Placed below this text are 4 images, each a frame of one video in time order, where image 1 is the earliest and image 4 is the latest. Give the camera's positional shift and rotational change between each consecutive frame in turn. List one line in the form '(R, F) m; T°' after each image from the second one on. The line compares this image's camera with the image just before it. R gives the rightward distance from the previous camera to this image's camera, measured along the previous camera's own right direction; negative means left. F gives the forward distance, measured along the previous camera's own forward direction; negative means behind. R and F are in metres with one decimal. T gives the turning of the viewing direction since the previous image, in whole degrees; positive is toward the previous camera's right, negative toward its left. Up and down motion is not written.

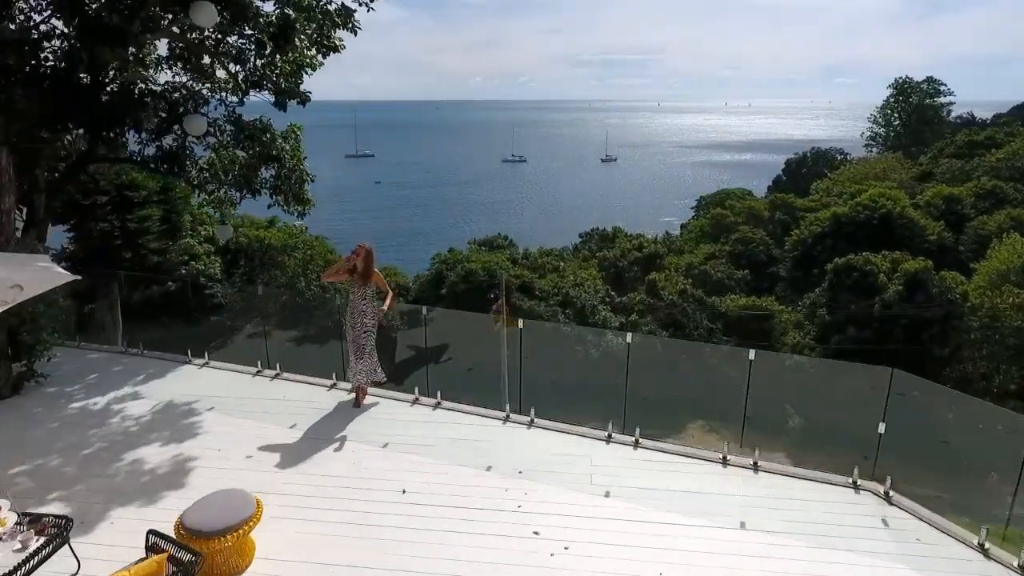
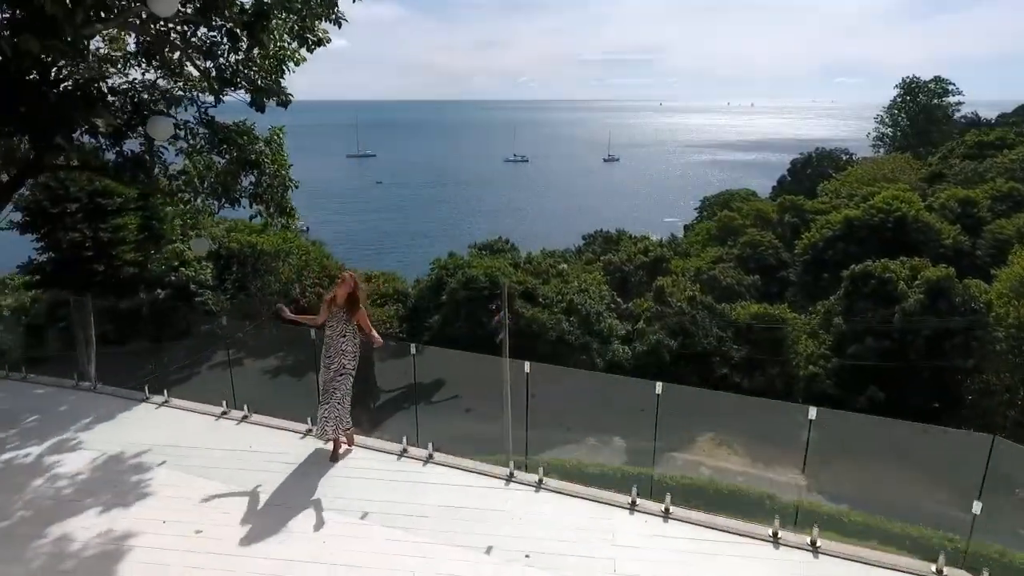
(0.0, +0.8) m; 0°
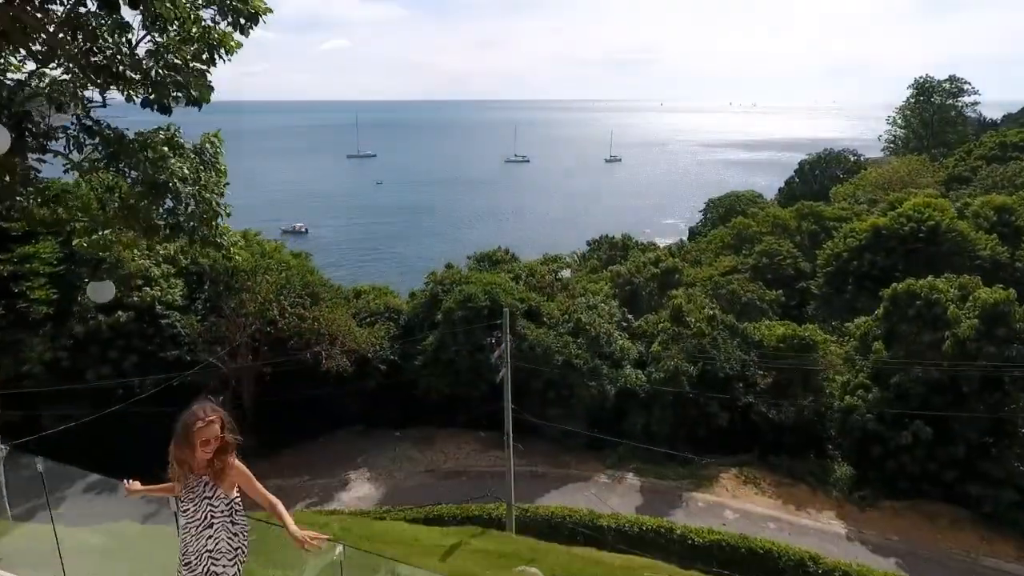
(0.0, +2.1) m; 0°
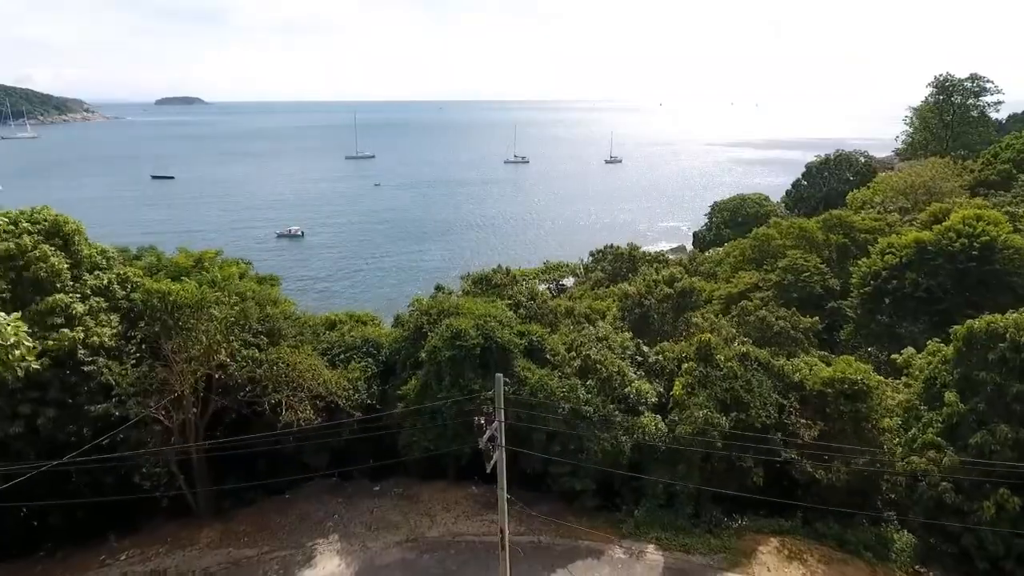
(+0.1, +3.1) m; 0°
